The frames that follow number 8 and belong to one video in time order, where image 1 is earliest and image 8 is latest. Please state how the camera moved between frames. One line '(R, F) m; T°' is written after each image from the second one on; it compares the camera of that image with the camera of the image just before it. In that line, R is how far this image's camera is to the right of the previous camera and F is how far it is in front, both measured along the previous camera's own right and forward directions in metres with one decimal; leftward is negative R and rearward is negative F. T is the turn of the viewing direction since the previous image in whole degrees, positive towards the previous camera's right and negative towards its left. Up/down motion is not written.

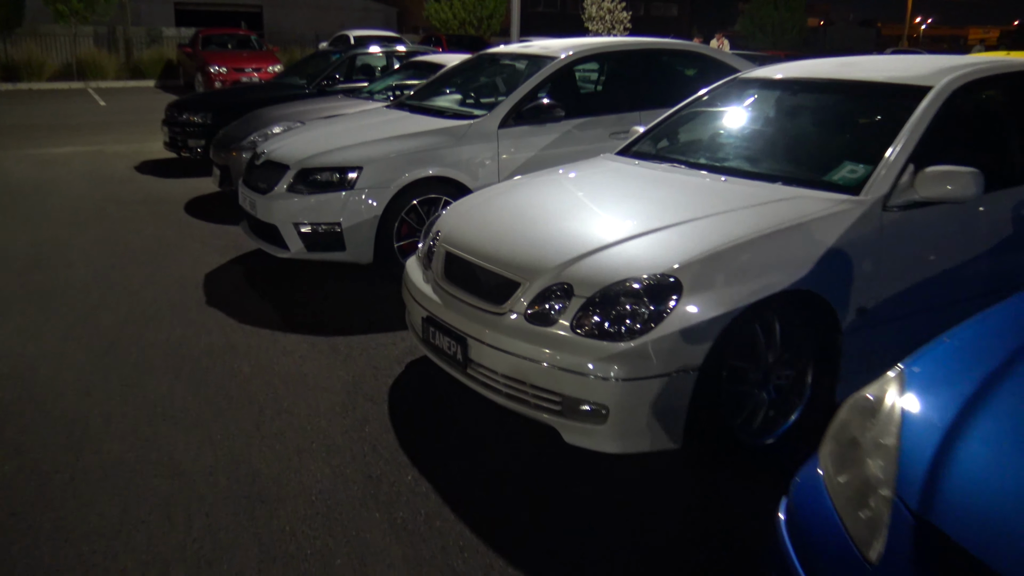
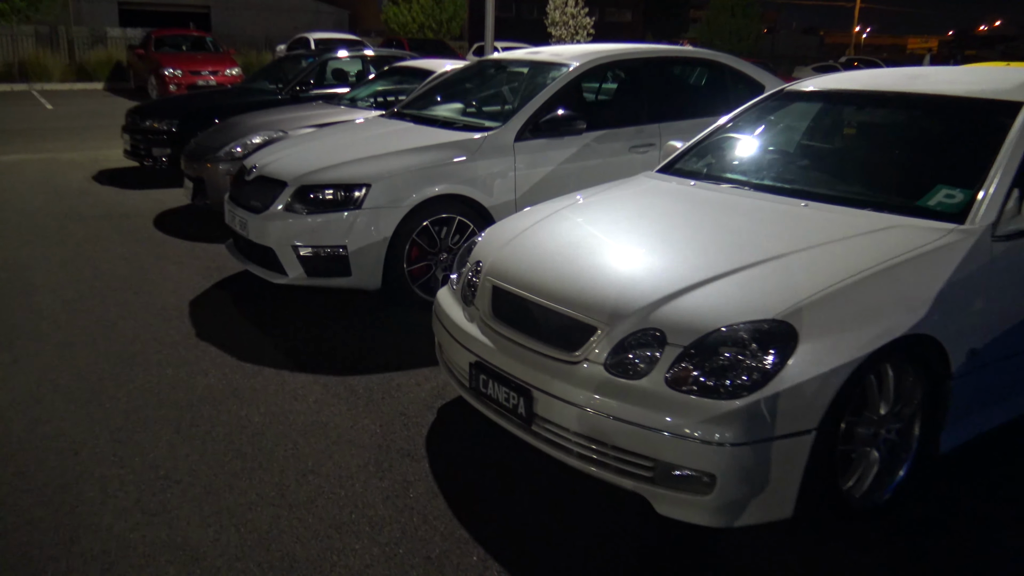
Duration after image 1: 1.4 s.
(-0.4, +0.5) m; +3°
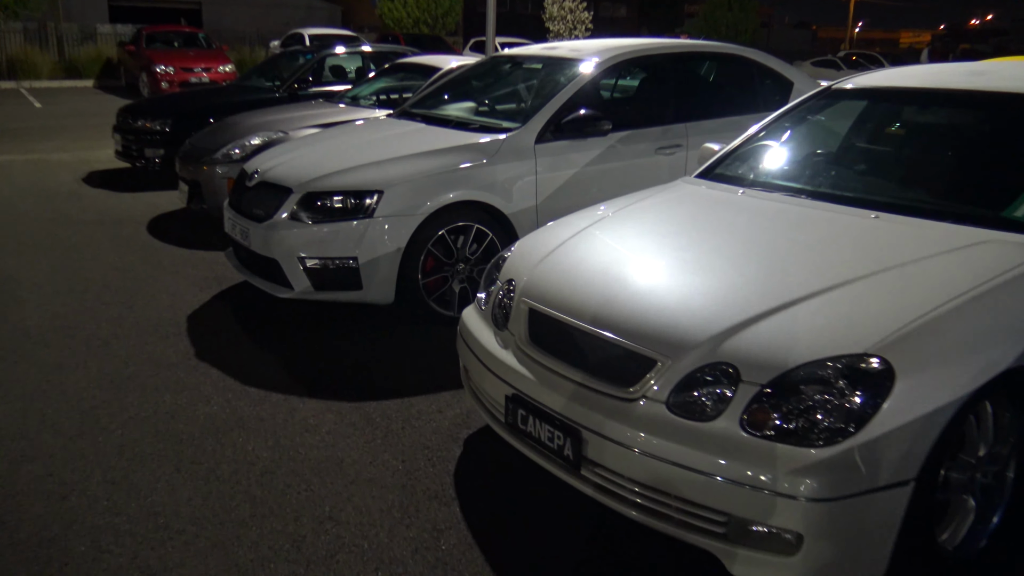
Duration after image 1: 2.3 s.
(-0.2, +0.3) m; 0°
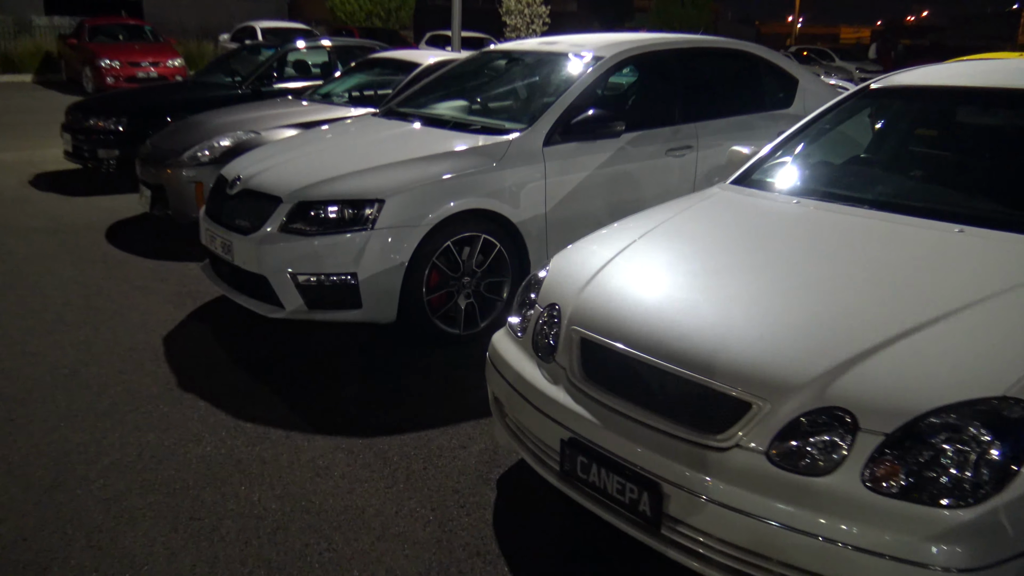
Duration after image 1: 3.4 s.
(-0.3, +0.4) m; +3°
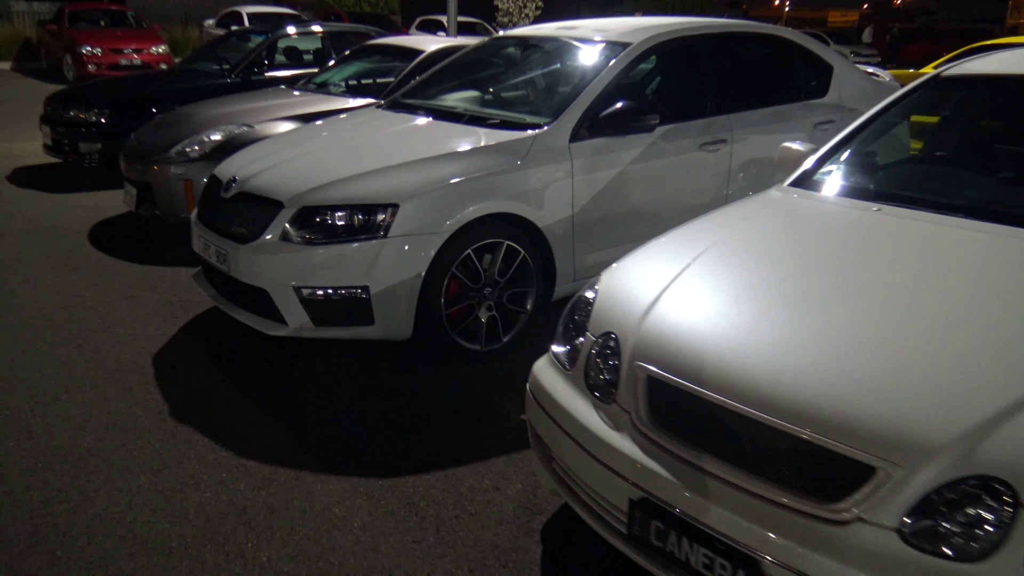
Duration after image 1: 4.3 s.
(-0.2, +0.4) m; +1°
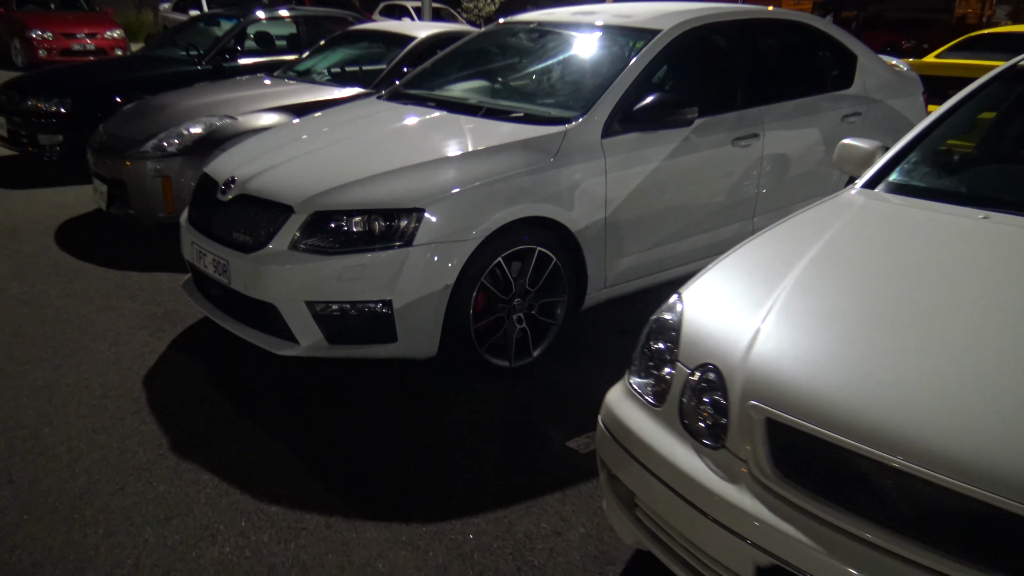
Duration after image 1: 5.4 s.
(-0.3, +0.4) m; +3°
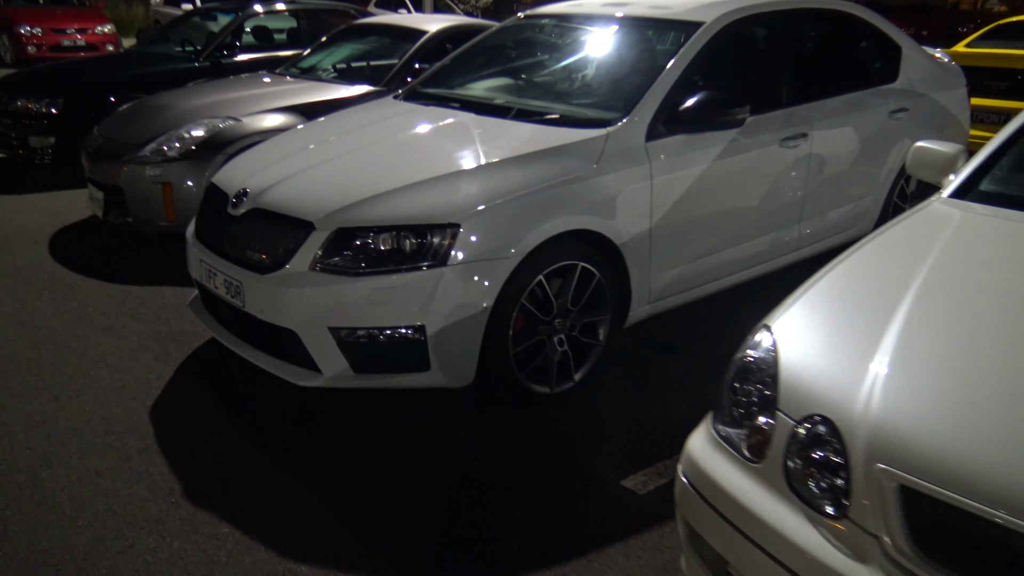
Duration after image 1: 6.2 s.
(-0.2, +0.3) m; 0°
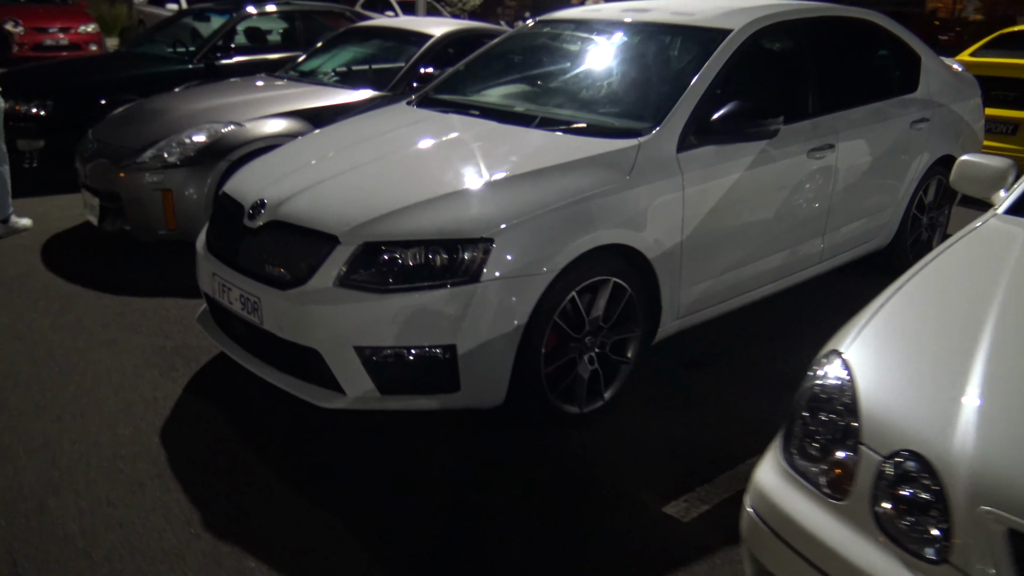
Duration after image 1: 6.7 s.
(-0.2, +0.1) m; +1°
